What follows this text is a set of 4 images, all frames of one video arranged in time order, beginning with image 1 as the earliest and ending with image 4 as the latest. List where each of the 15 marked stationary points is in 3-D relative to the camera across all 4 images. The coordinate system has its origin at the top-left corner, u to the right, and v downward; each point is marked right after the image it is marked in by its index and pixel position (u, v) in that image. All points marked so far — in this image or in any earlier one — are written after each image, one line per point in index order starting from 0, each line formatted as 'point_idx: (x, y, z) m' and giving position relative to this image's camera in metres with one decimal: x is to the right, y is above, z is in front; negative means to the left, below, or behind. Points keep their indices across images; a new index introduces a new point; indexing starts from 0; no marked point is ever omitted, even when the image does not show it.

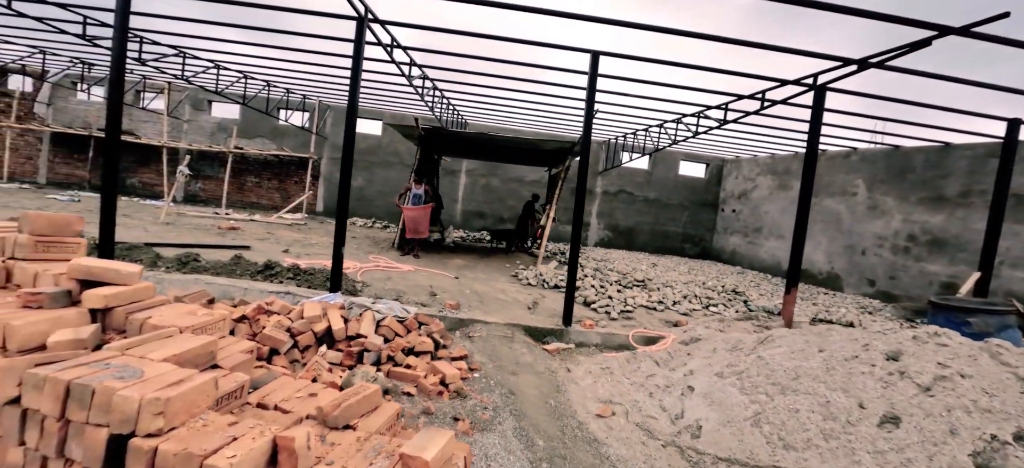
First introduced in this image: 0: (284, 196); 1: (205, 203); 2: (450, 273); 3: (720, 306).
0: (-8.8, +1.5, +16.1) m
1: (-11.5, +1.2, +15.9) m
2: (-1.0, -0.7, +7.1) m
3: (+3.4, -1.2, +6.8) m
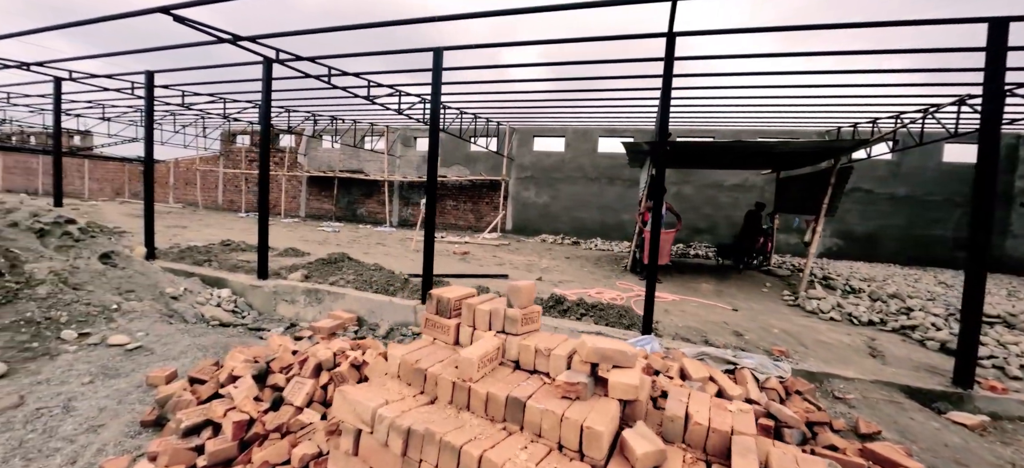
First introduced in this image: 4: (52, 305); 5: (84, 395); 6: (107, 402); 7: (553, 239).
0: (-1.4, +0.7, +17.2) m
1: (-4.1, +0.4, +17.9) m
2: (+3.1, -1.0, +6.3) m
3: (+7.2, -1.4, +4.5) m
4: (-4.2, -0.7, +3.9) m
5: (-2.9, -1.1, +2.9) m
6: (-2.7, -1.1, +2.8) m
7: (+1.5, -0.2, +15.7) m
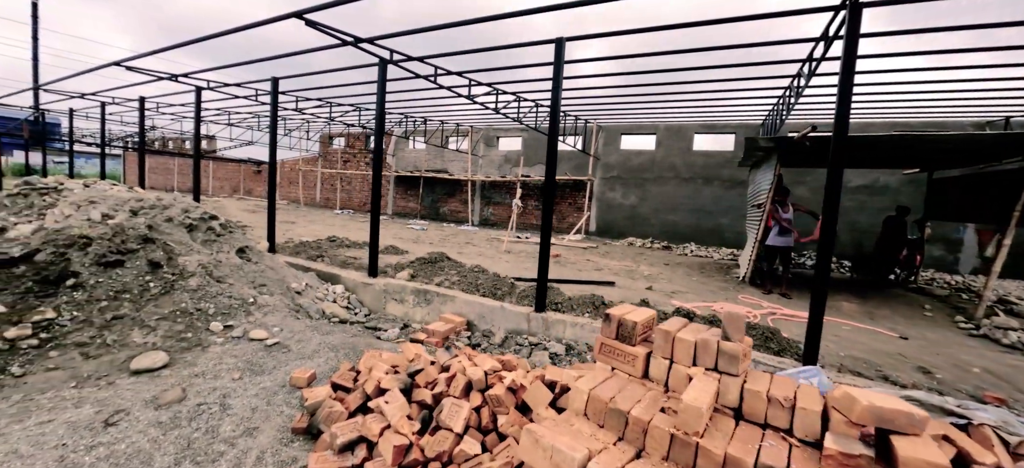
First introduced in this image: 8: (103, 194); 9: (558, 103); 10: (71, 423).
0: (+1.9, +0.7, +16.8) m
1: (-0.6, +0.4, +17.9) m
2: (+4.6, -1.2, +5.3) m
3: (+8.4, -1.6, +2.9) m
4: (-3.0, -0.6, +4.1) m
5: (-1.9, -1.1, +2.9) m
6: (-1.7, -1.1, +2.8) m
7: (+4.6, -0.3, +14.9) m
8: (-4.8, +0.5, +5.0) m
9: (+0.5, +1.5, +4.7) m
10: (-2.5, -1.1, +2.4) m
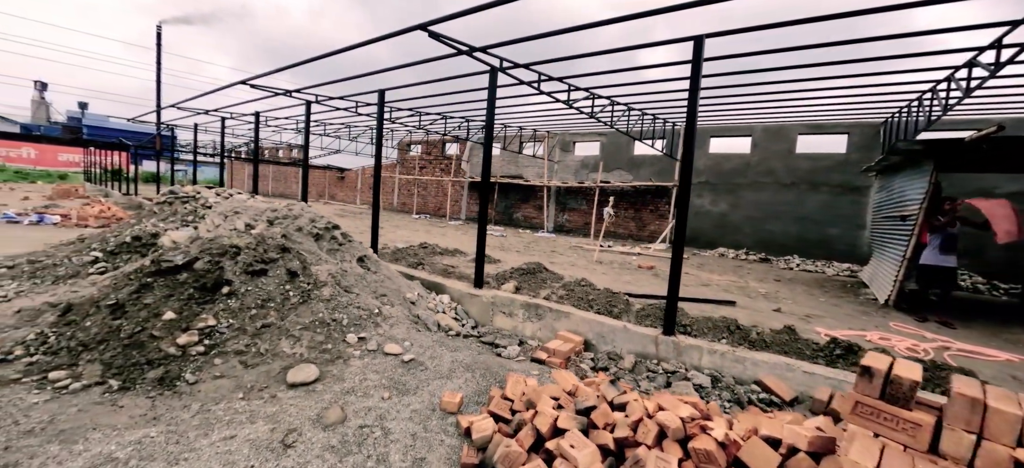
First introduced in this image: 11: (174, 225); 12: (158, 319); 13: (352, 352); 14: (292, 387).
0: (+4.9, +0.4, +16.1) m
1: (+2.6, +0.1, +17.5) m
2: (+6.0, -1.4, +4.2) m
3: (+9.4, -1.9, +1.4) m
4: (-1.7, -0.7, +4.1) m
5: (-0.8, -1.2, +2.8) m
6: (-0.6, -1.2, +2.7) m
7: (+7.3, -0.7, +13.8) m
8: (-3.4, +0.4, +5.3) m
9: (+1.9, +1.3, +4.3) m
10: (-1.5, -1.2, +2.4) m
11: (-5.0, +0.1, +6.2) m
12: (-2.9, -0.7, +3.5) m
13: (-1.4, -1.0, +3.6) m
14: (-1.6, -1.1, +3.1) m
